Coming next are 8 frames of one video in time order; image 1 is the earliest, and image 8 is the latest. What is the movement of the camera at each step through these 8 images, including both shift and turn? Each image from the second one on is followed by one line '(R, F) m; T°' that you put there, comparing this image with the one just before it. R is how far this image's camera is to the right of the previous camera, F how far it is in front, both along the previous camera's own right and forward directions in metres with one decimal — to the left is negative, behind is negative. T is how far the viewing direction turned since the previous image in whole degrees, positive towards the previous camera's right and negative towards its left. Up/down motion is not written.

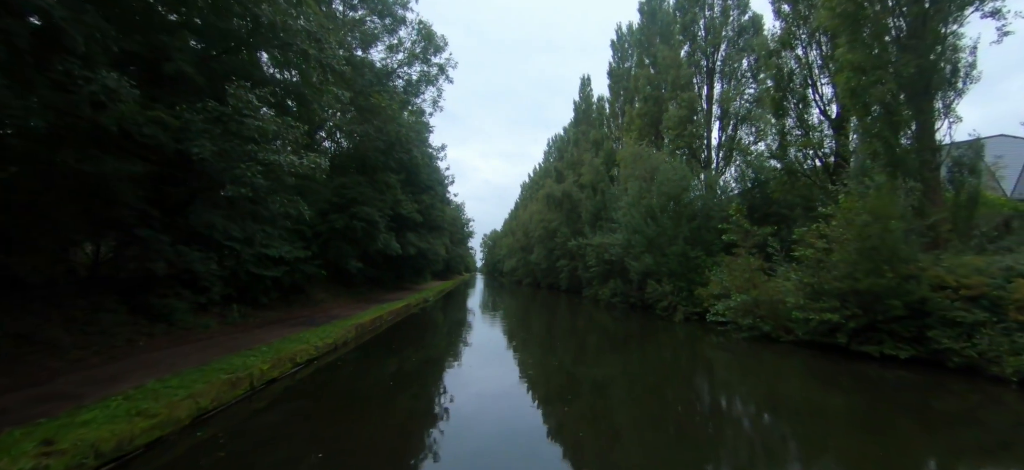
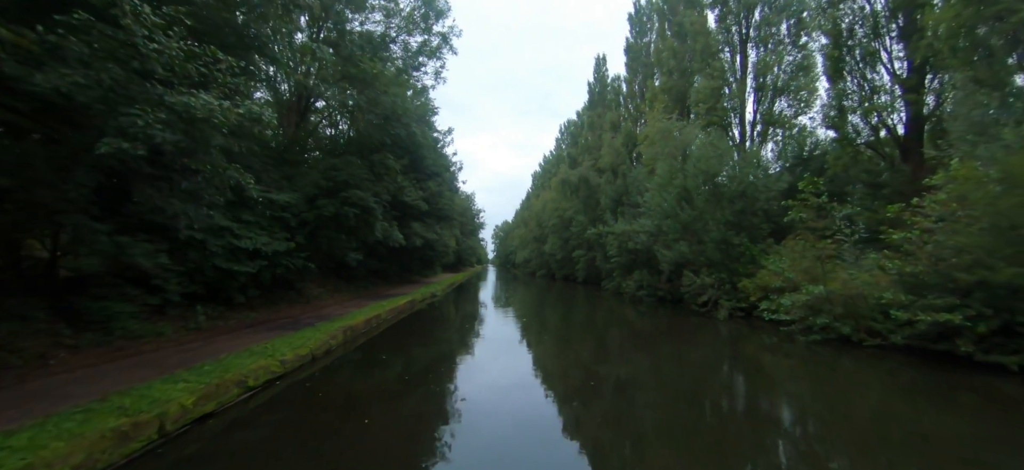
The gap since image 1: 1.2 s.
(-0.1, +1.9) m; -2°
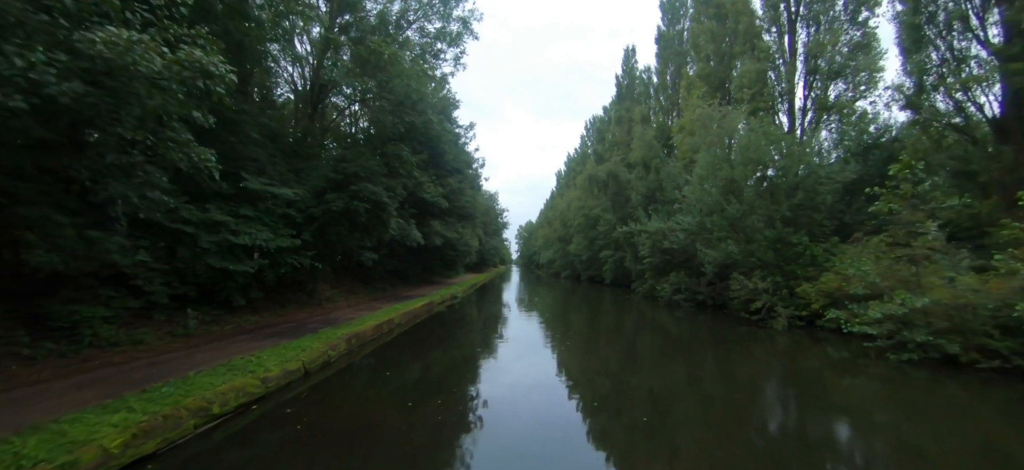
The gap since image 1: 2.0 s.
(0.0, +1.2) m; -3°
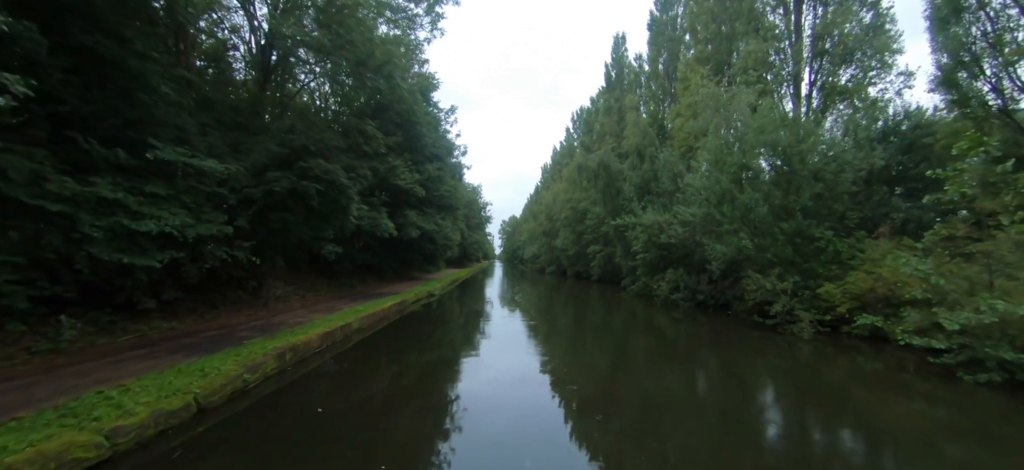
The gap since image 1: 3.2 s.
(0.0, +1.7) m; +2°
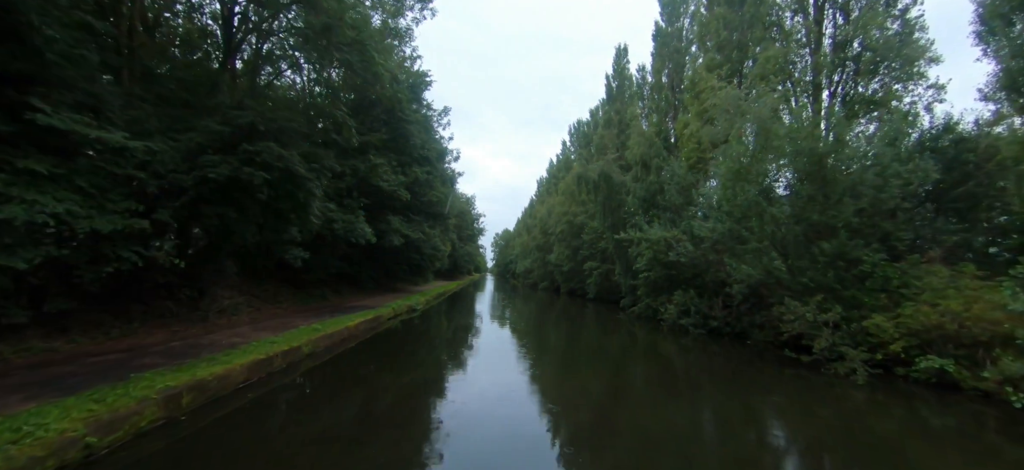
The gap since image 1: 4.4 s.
(0.0, +1.7) m; +1°
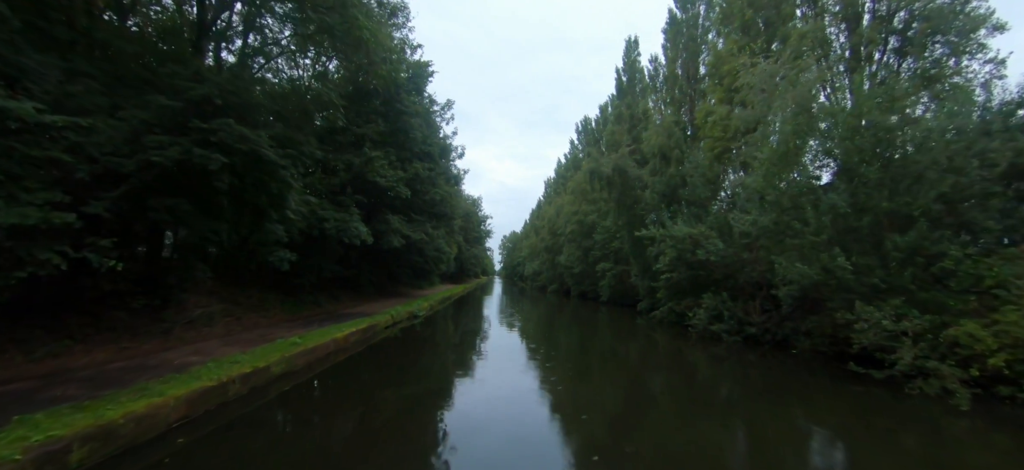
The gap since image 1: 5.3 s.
(-0.1, +1.3) m; -1°
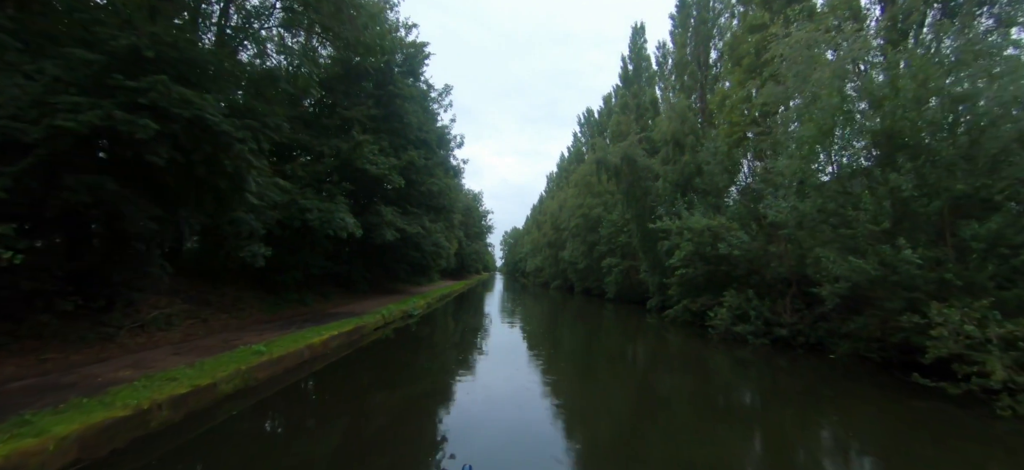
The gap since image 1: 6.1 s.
(0.0, +1.2) m; 0°
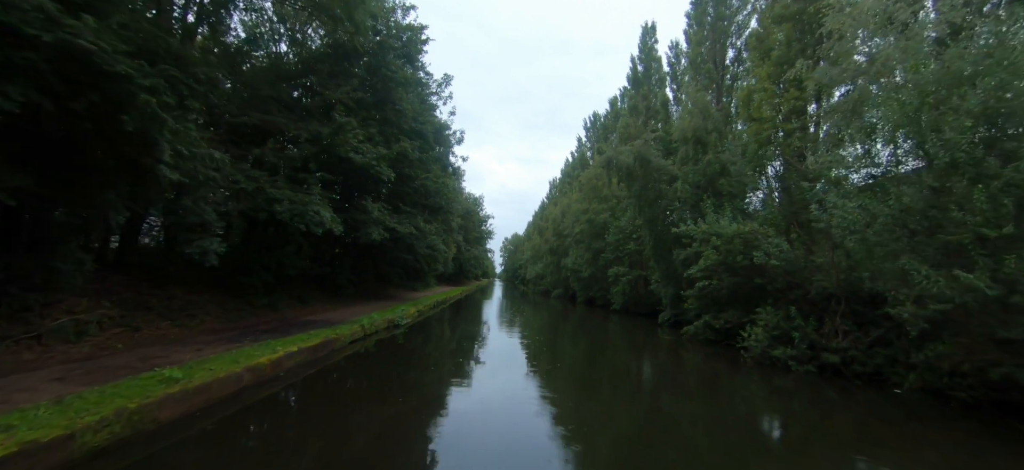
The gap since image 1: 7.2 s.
(-0.1, +1.6) m; 0°
